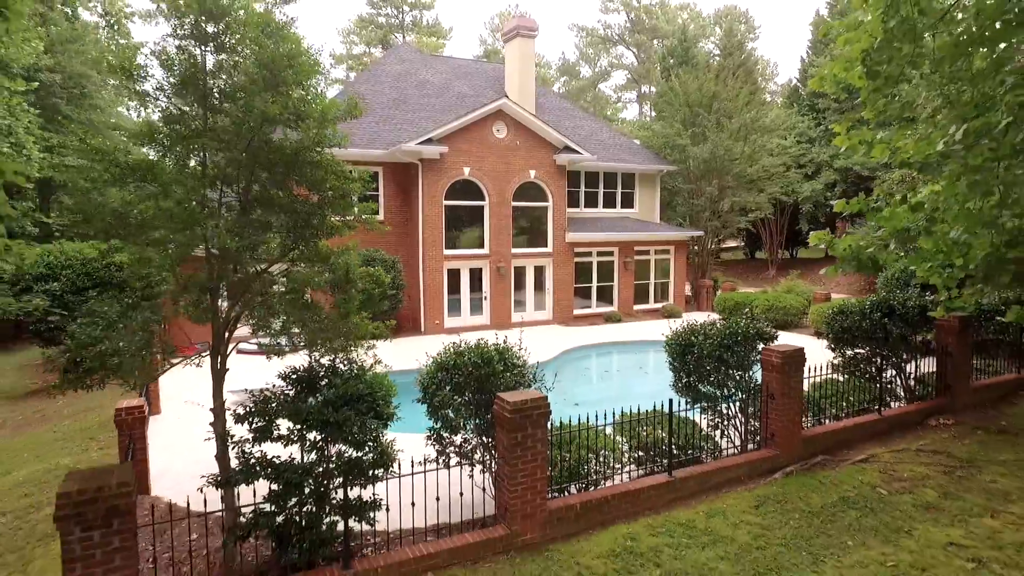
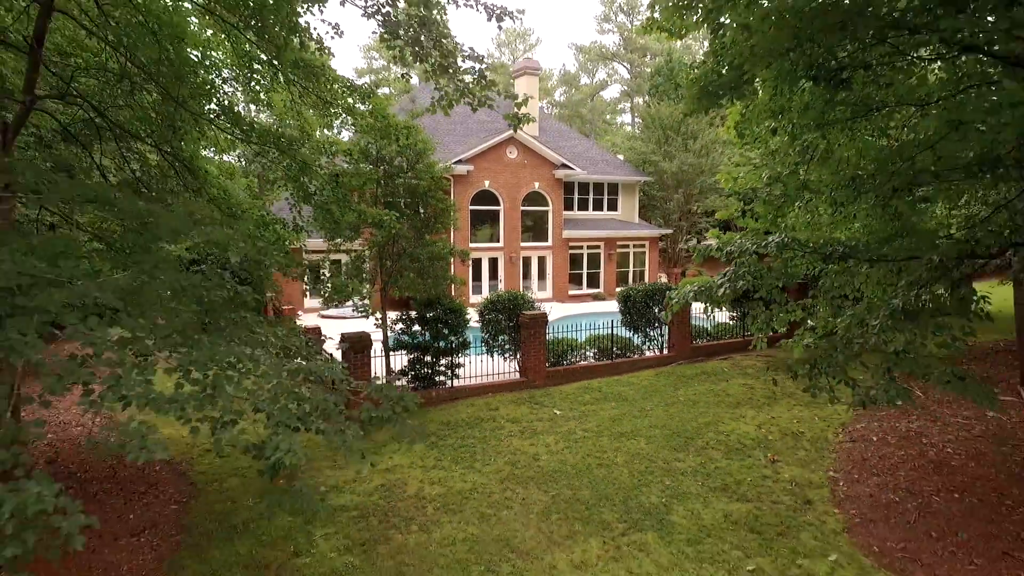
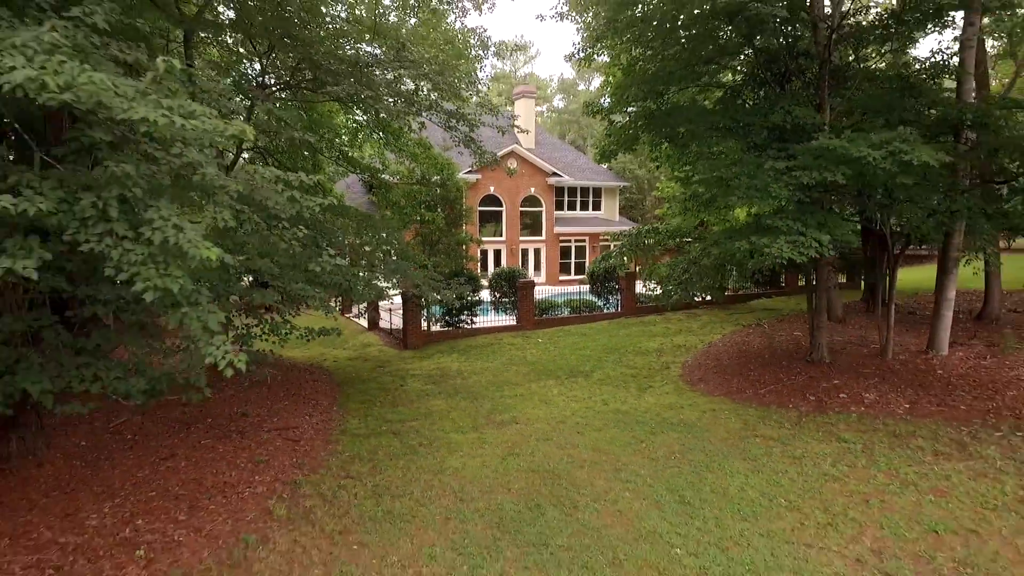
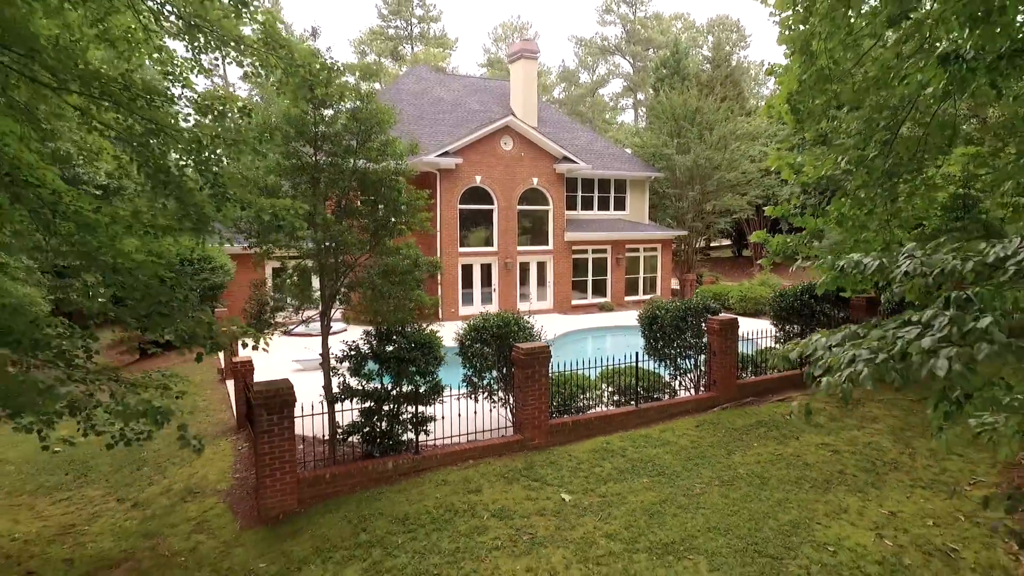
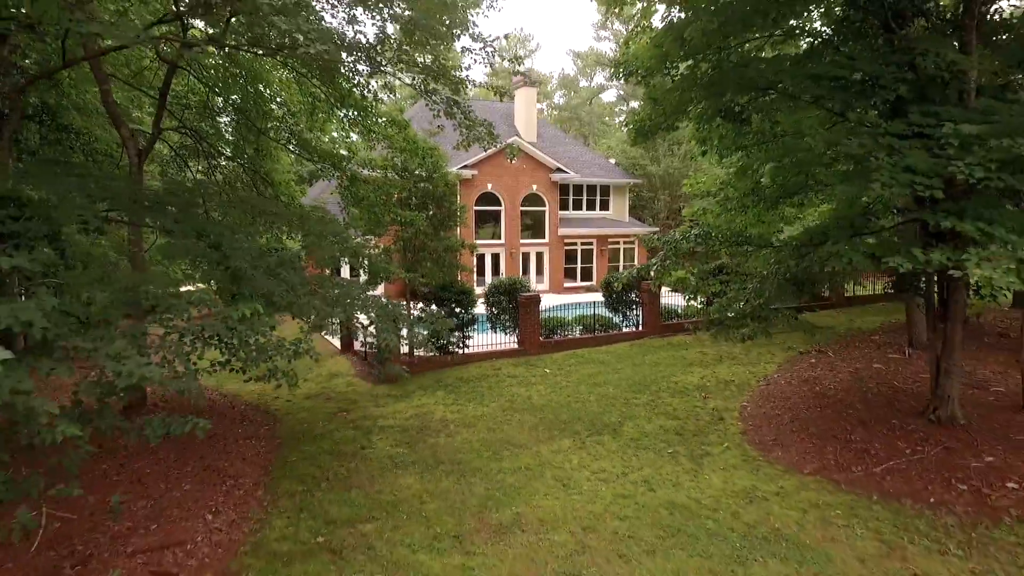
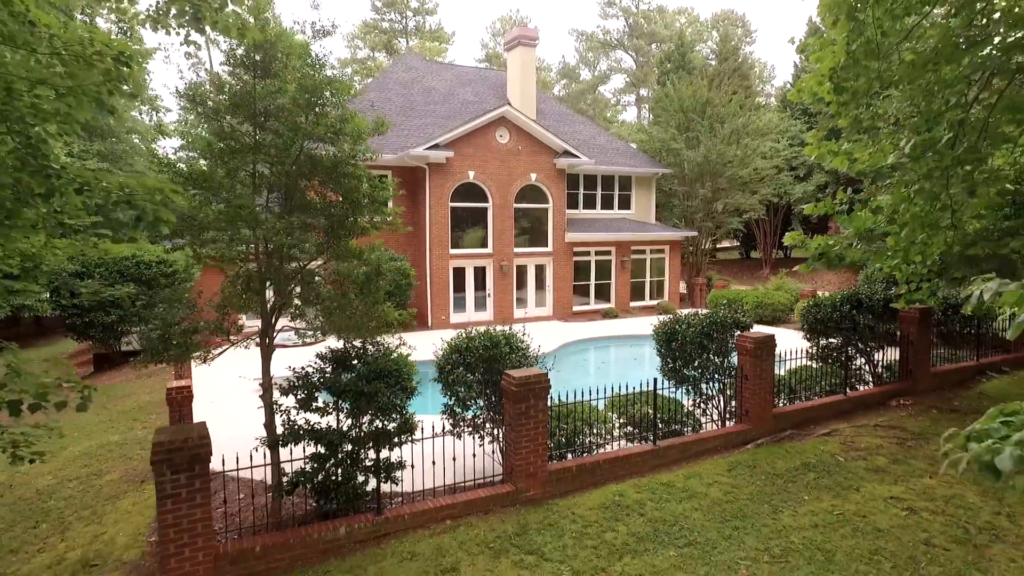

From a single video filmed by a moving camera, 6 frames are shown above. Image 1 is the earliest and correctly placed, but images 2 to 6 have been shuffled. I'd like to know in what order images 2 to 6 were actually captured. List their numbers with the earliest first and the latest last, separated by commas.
6, 4, 2, 5, 3
